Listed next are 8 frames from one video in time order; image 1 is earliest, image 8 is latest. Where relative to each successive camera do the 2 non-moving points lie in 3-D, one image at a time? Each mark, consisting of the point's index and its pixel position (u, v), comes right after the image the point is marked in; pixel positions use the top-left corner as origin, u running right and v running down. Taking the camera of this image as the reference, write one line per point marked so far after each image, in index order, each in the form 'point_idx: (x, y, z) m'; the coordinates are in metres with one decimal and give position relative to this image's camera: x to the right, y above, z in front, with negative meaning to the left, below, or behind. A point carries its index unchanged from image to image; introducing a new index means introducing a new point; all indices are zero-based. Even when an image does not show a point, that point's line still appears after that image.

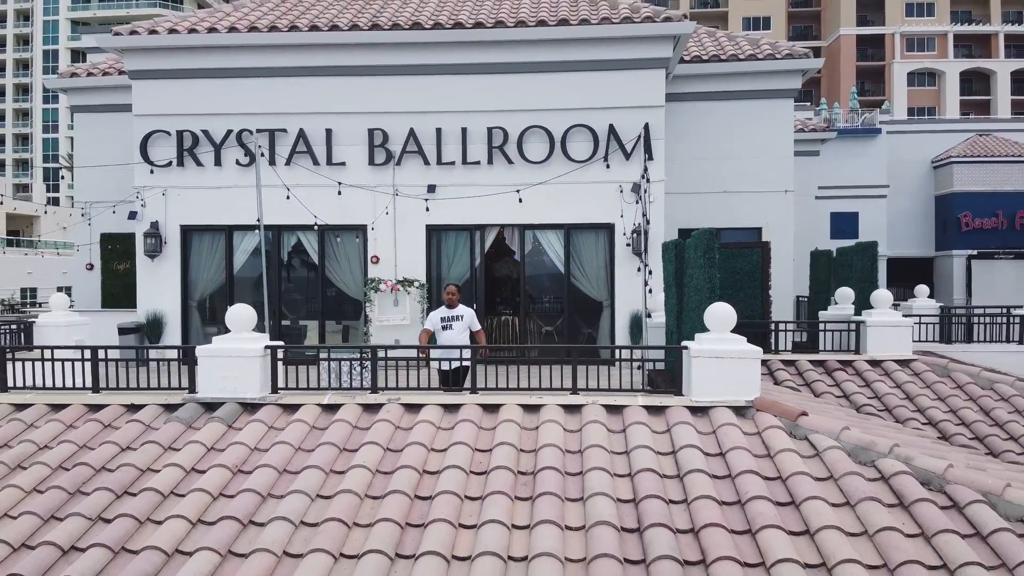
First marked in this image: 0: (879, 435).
0: (+2.5, -1.0, +5.7) m
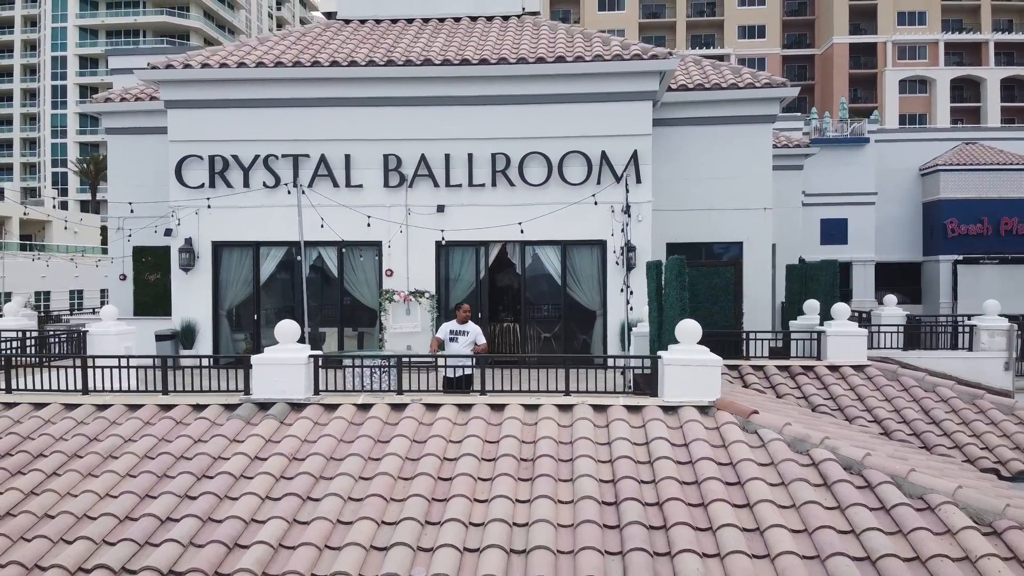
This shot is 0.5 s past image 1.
0: (+2.6, -1.2, +6.8) m
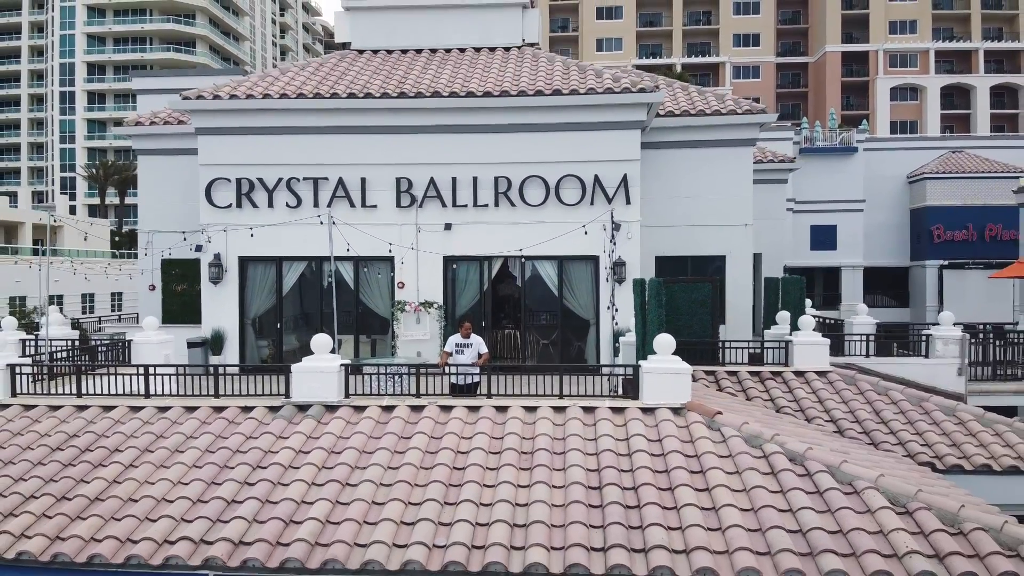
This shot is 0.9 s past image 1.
0: (+2.6, -1.4, +8.0) m
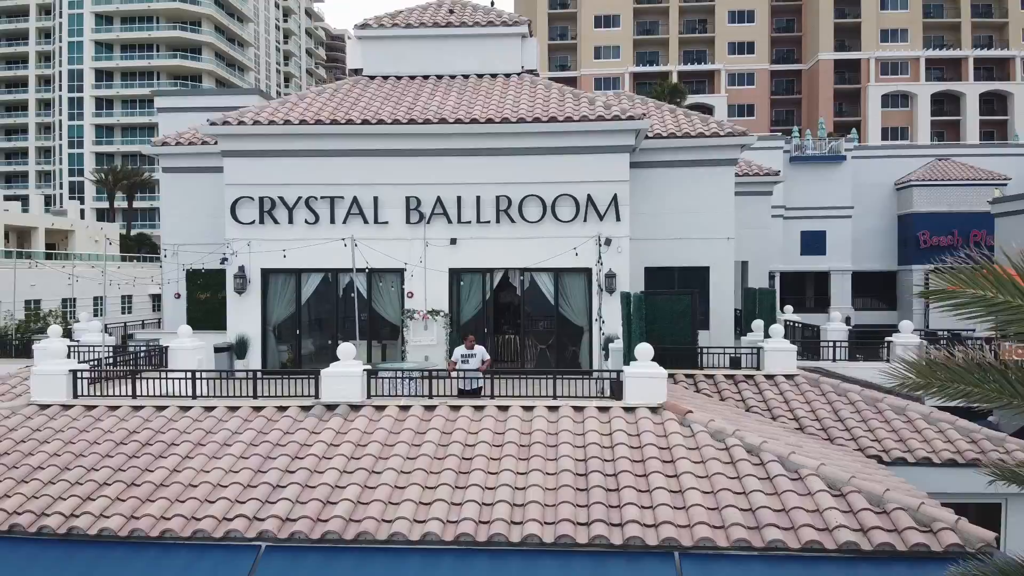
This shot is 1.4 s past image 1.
0: (+2.6, -1.6, +9.3) m
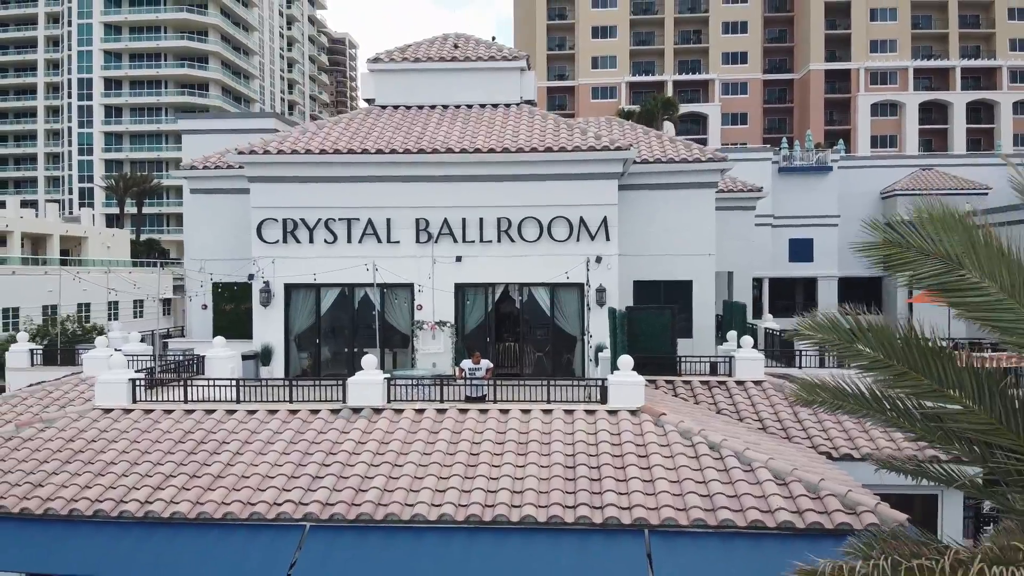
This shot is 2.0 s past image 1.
0: (+2.6, -1.9, +10.8) m
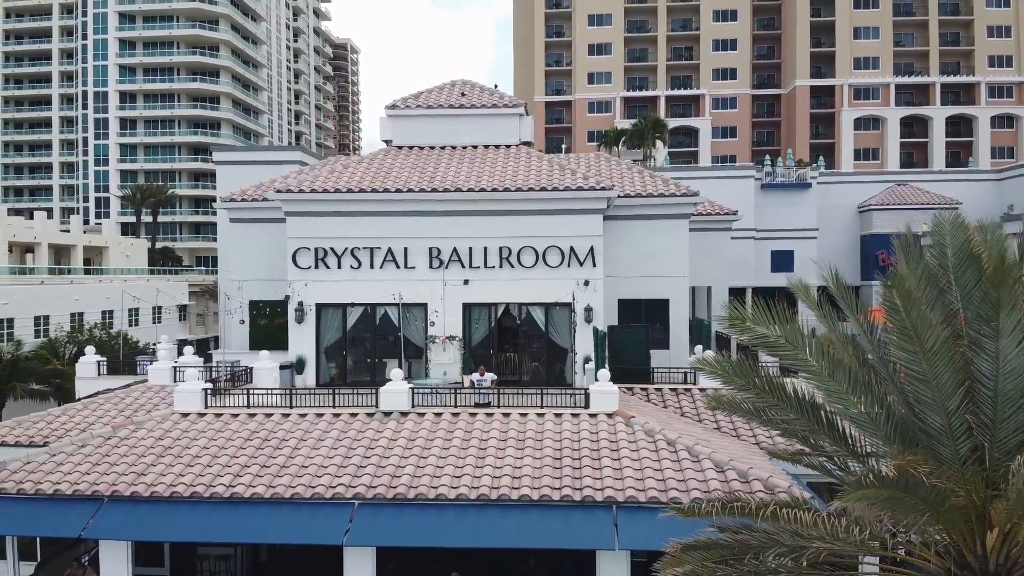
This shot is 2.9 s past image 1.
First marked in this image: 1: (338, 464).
0: (+2.6, -2.3, +13.5) m
1: (-2.7, -2.7, +12.4) m
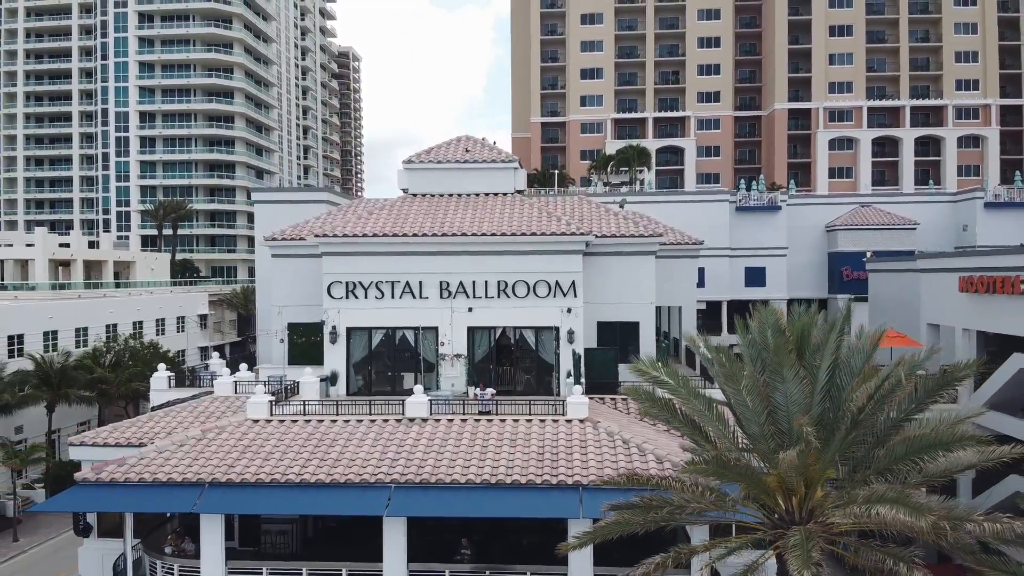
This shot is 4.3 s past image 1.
0: (+2.5, -3.1, +17.7) m
1: (-2.8, -3.5, +16.5) m
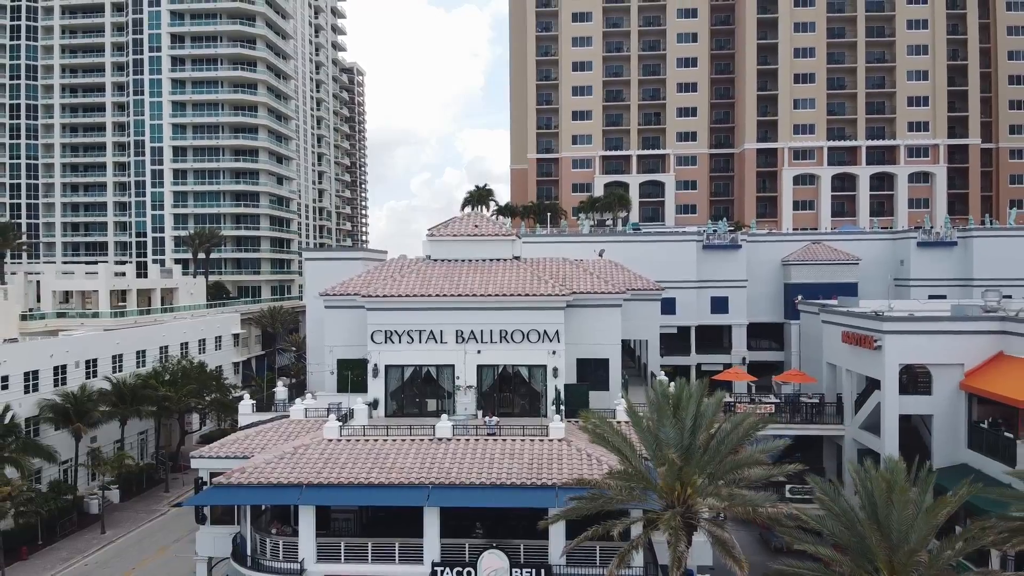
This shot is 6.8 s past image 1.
0: (+2.4, -5.0, +25.2) m
1: (-2.9, -5.4, +24.0) m
